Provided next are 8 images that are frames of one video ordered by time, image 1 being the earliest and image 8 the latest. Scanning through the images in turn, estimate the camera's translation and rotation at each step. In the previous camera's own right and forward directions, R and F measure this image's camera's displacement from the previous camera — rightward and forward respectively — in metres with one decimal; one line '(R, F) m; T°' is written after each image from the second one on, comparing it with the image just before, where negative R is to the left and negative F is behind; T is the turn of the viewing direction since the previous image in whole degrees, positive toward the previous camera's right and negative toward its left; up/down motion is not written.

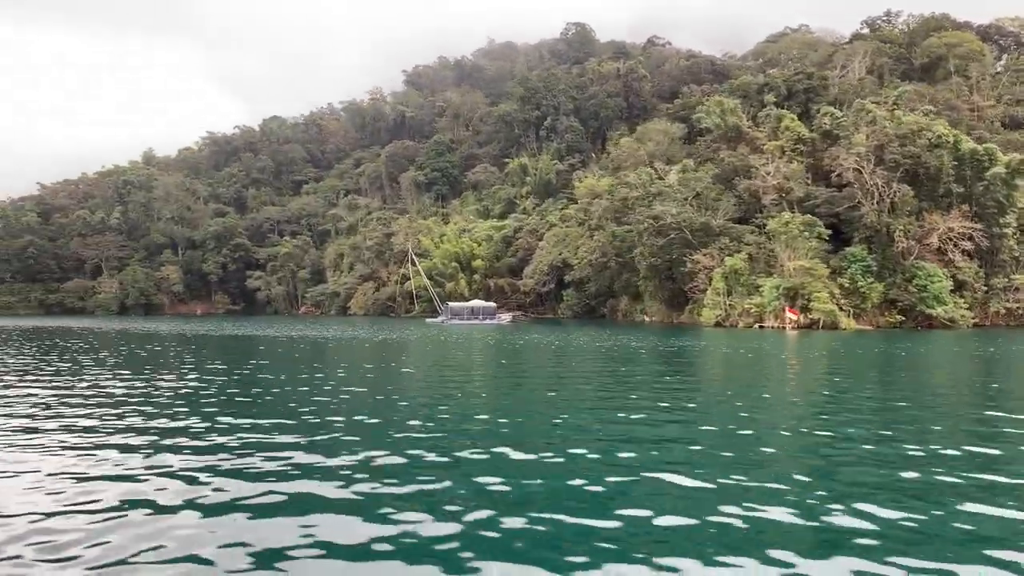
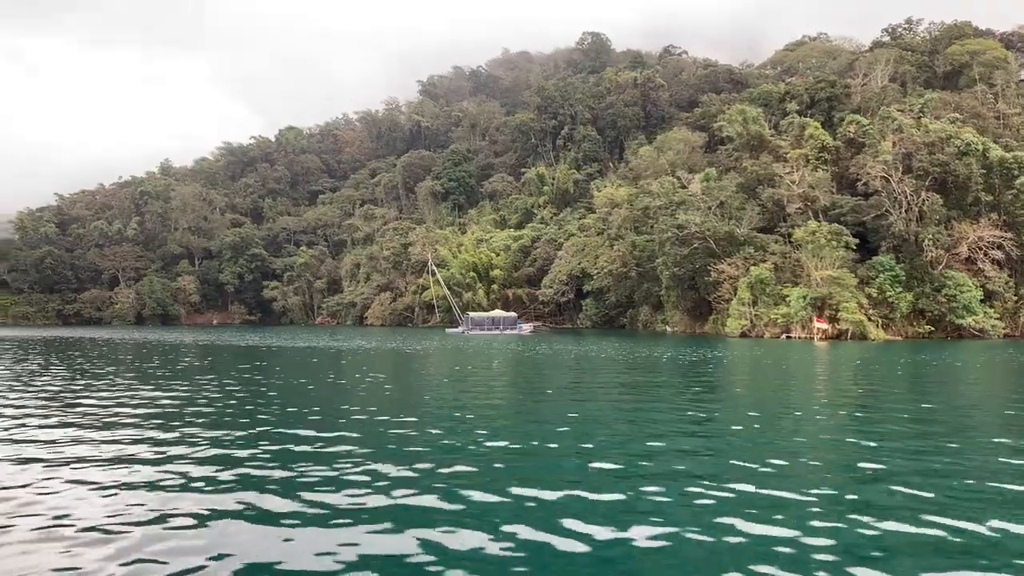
(-0.4, +0.4) m; -1°
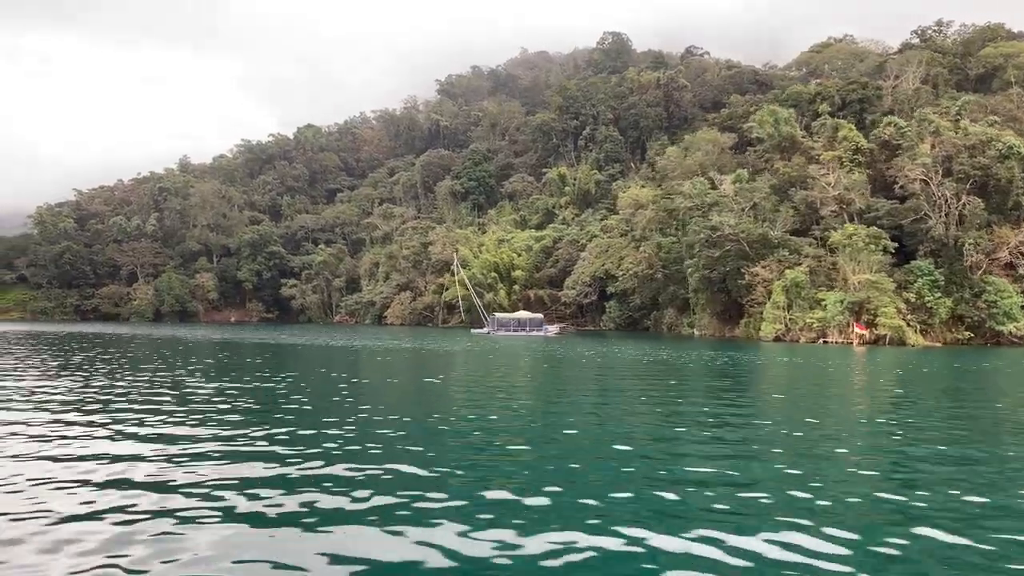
(-0.7, +0.6) m; -1°
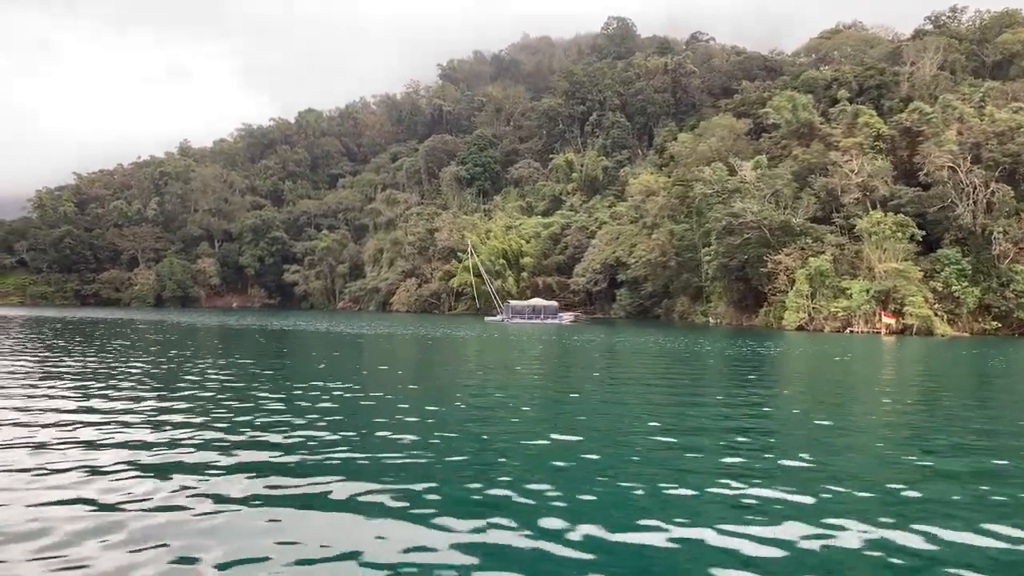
(-0.9, +0.7) m; 0°
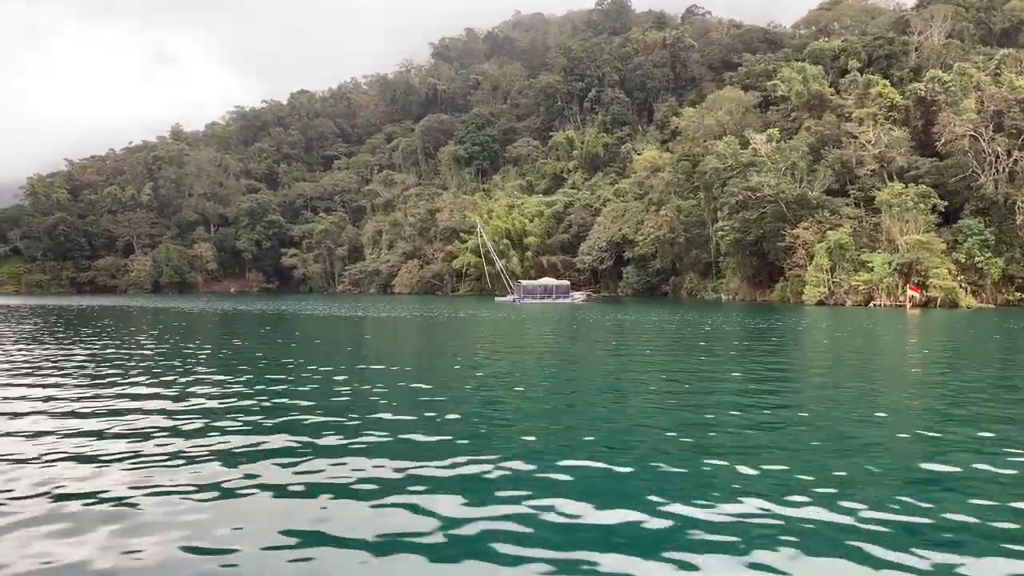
(-0.9, +0.7) m; +1°
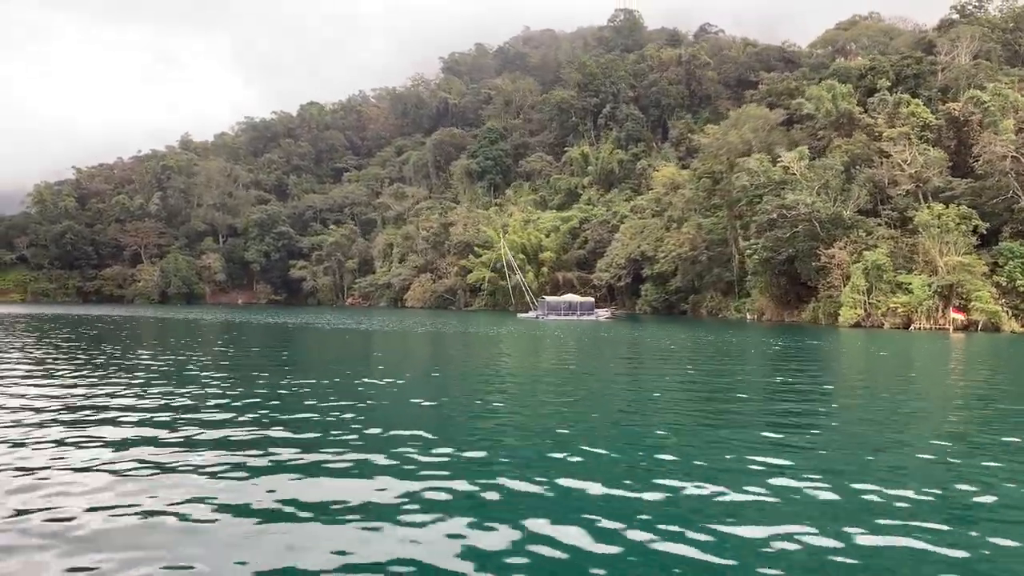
(-1.1, +0.8) m; 0°
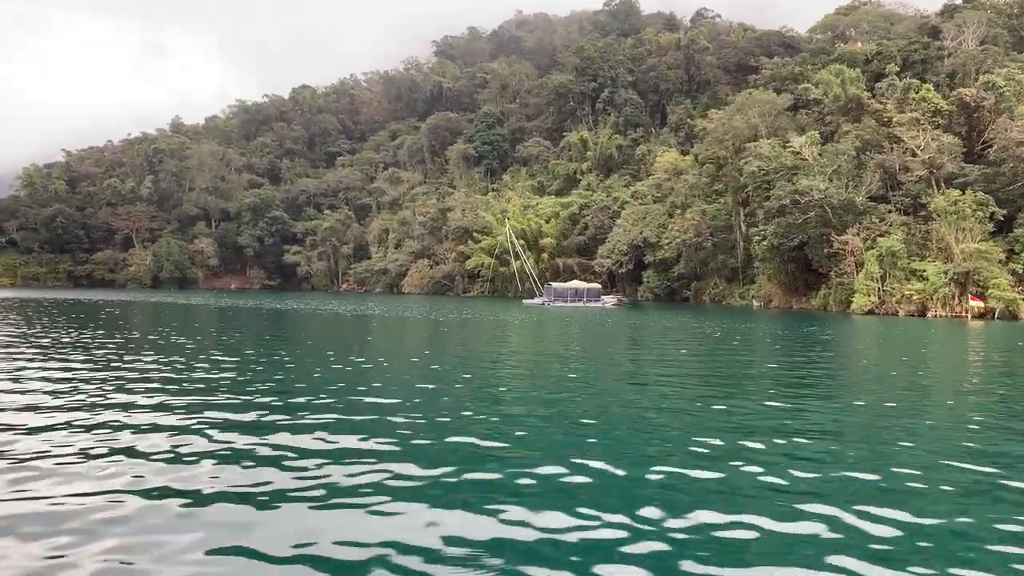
(-0.8, +0.6) m; +1°
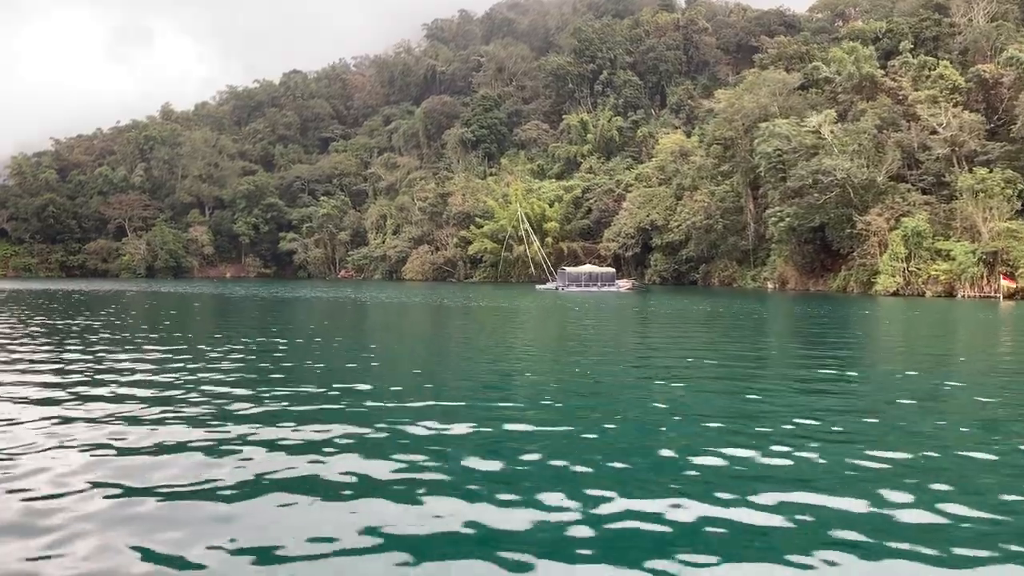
(-1.1, +0.8) m; +1°
